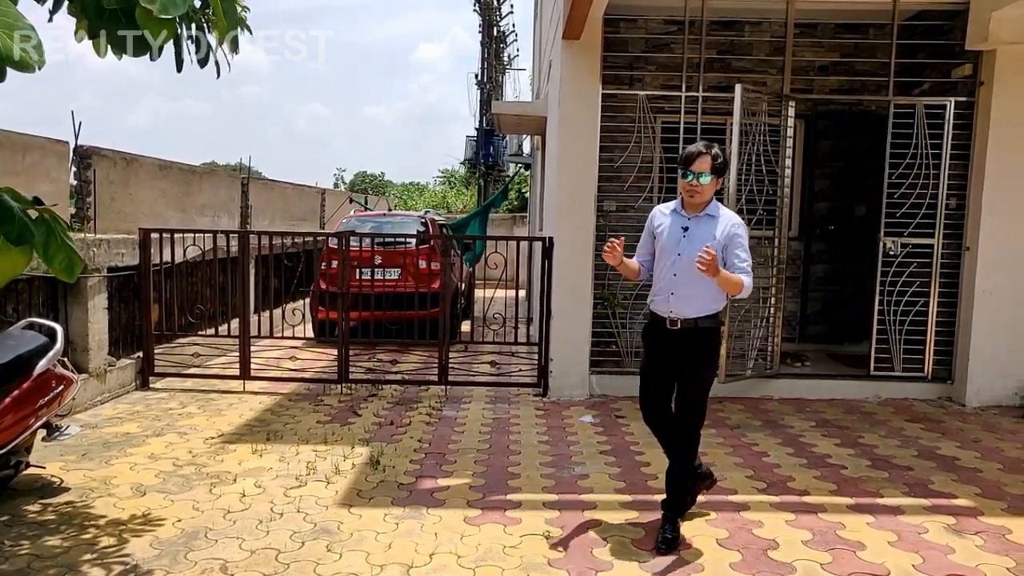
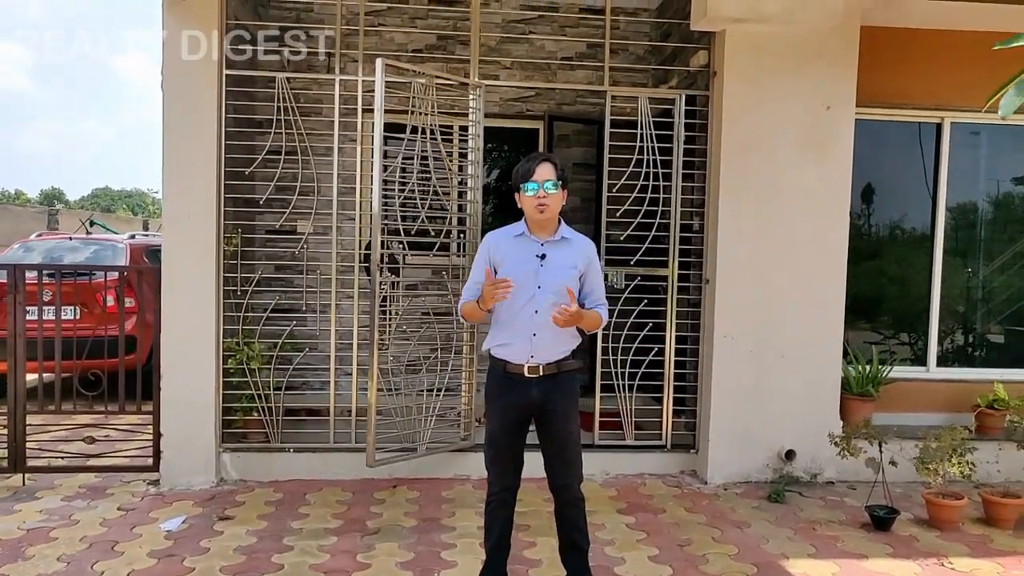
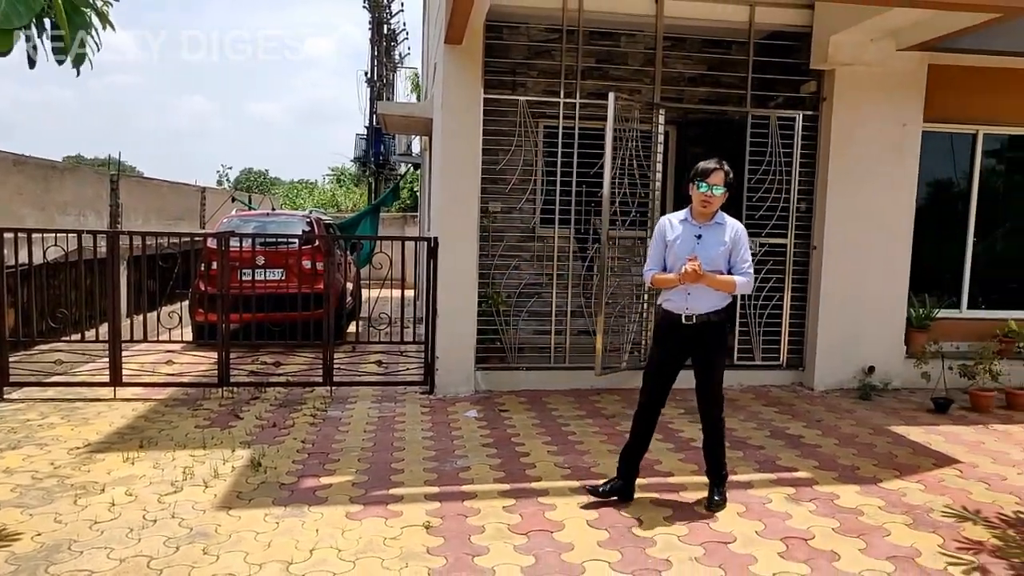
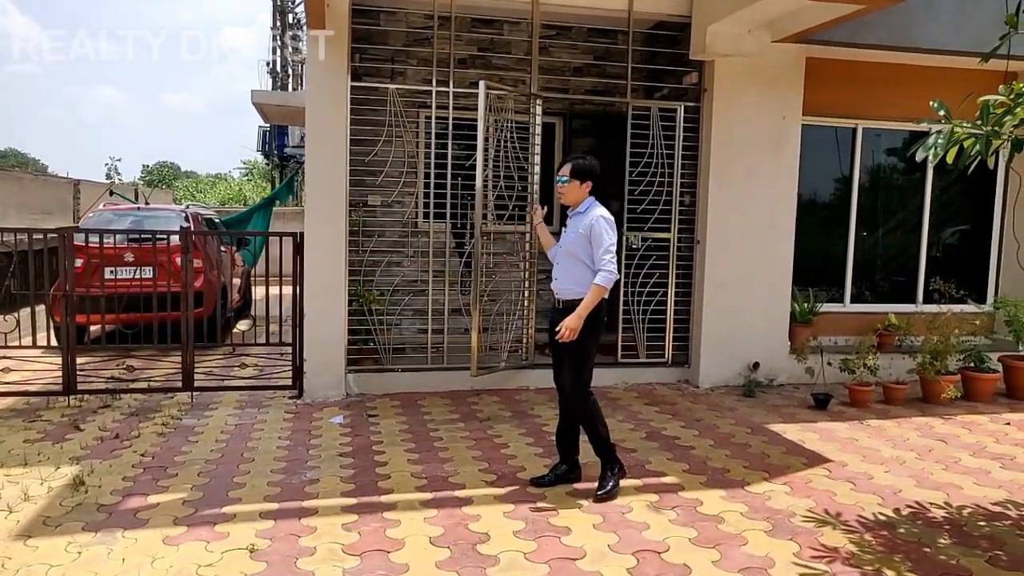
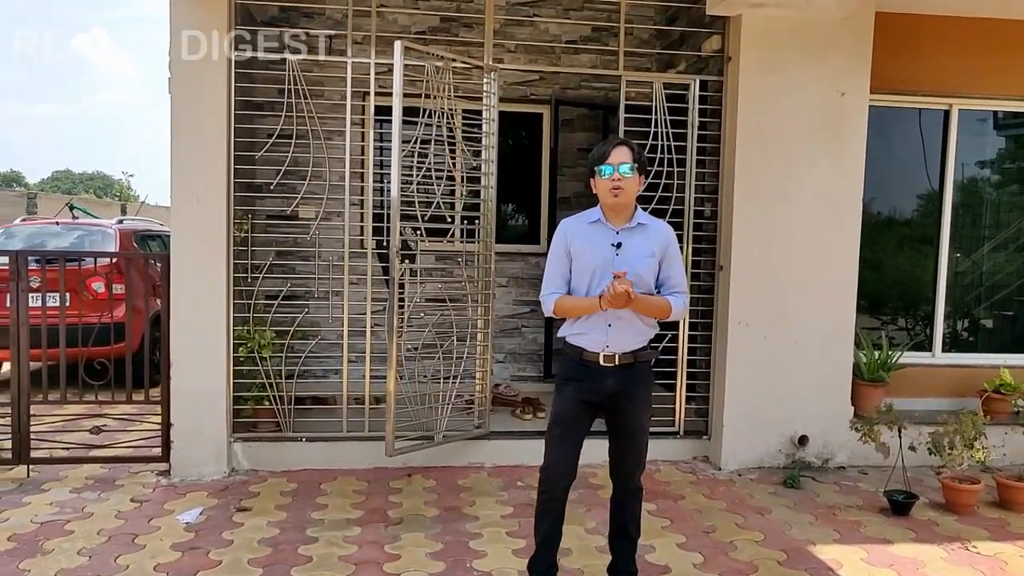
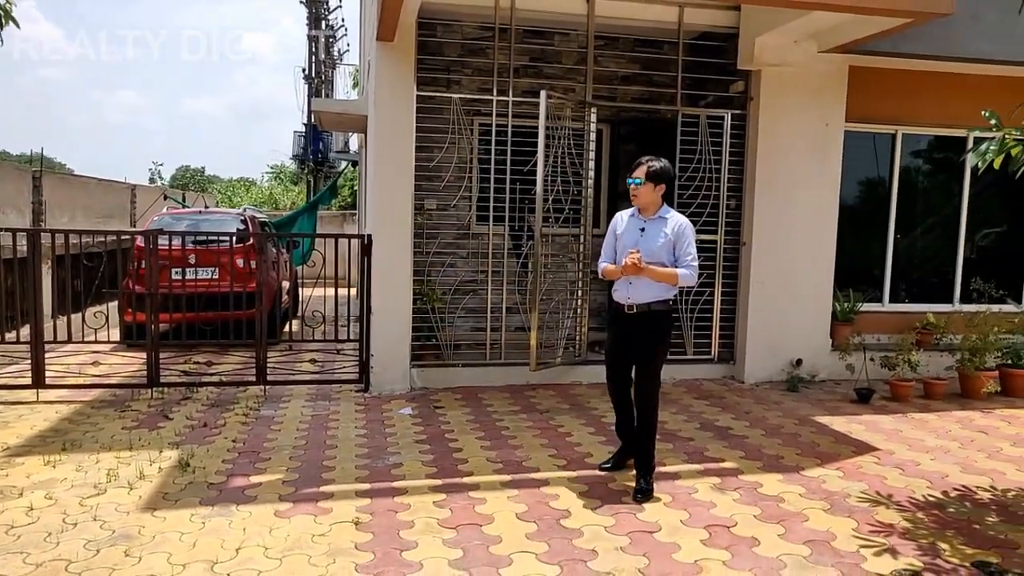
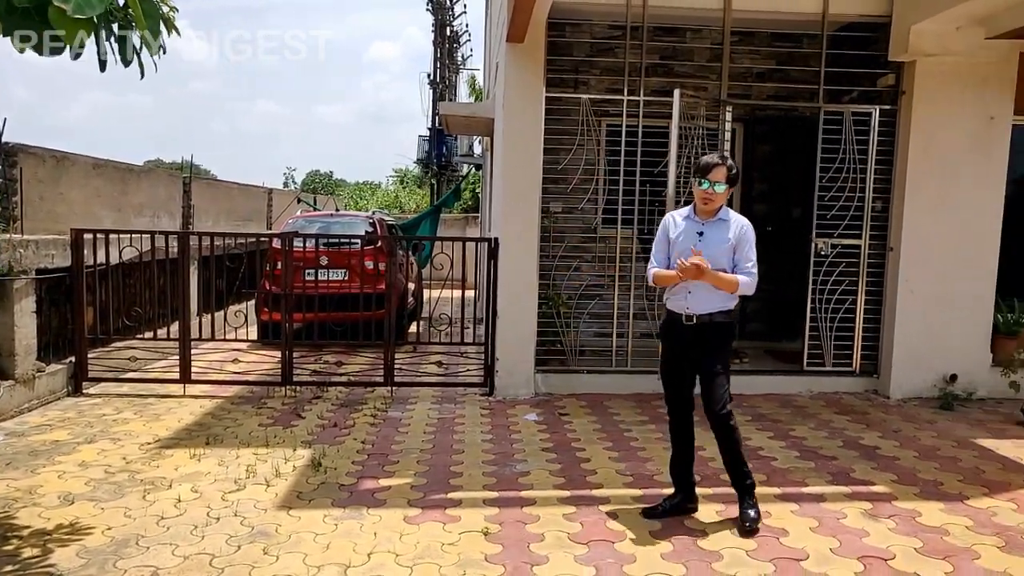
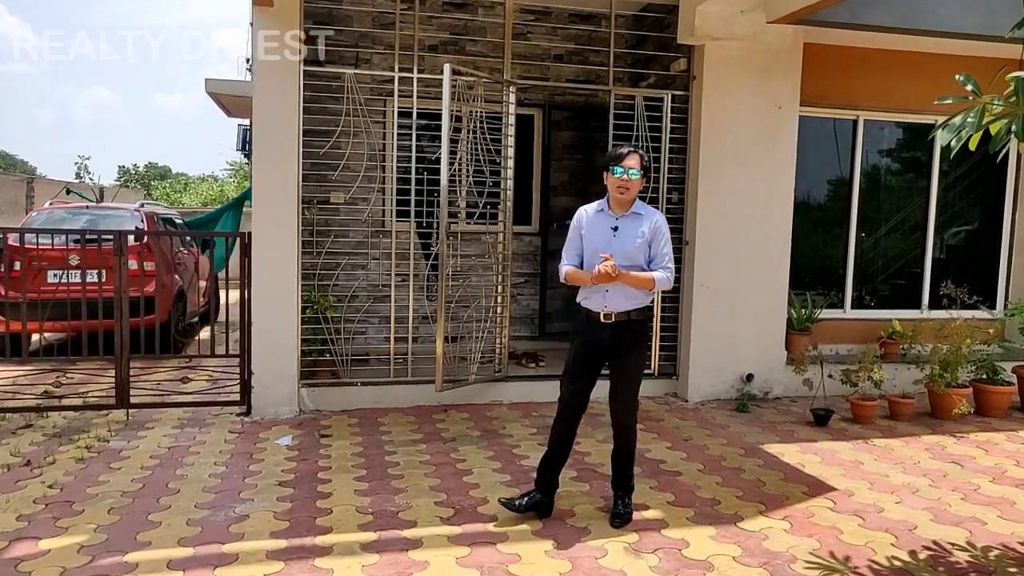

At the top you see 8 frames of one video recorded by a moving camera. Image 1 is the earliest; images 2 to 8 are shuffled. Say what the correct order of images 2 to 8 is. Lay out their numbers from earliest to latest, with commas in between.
7, 3, 6, 4, 8, 5, 2
